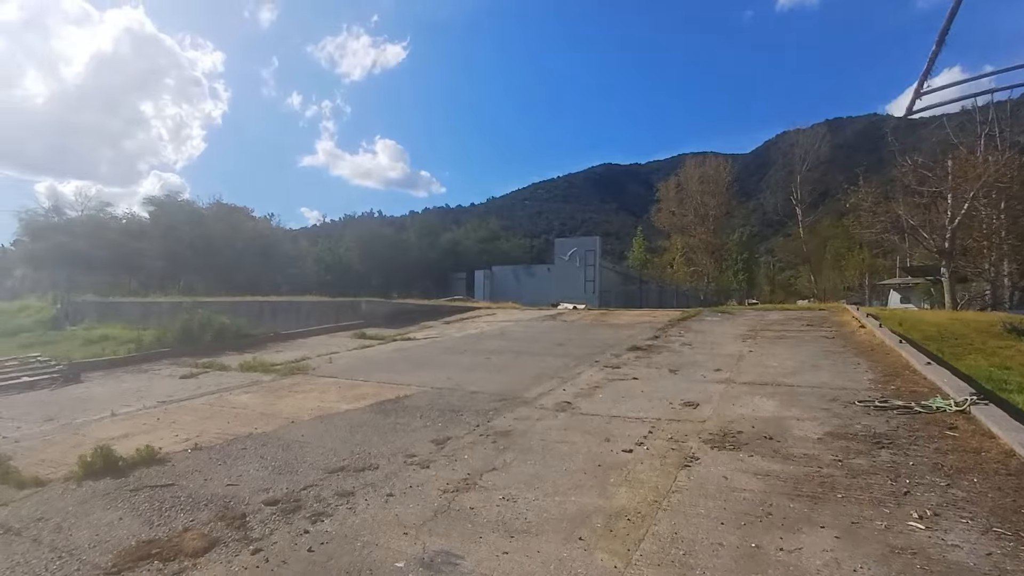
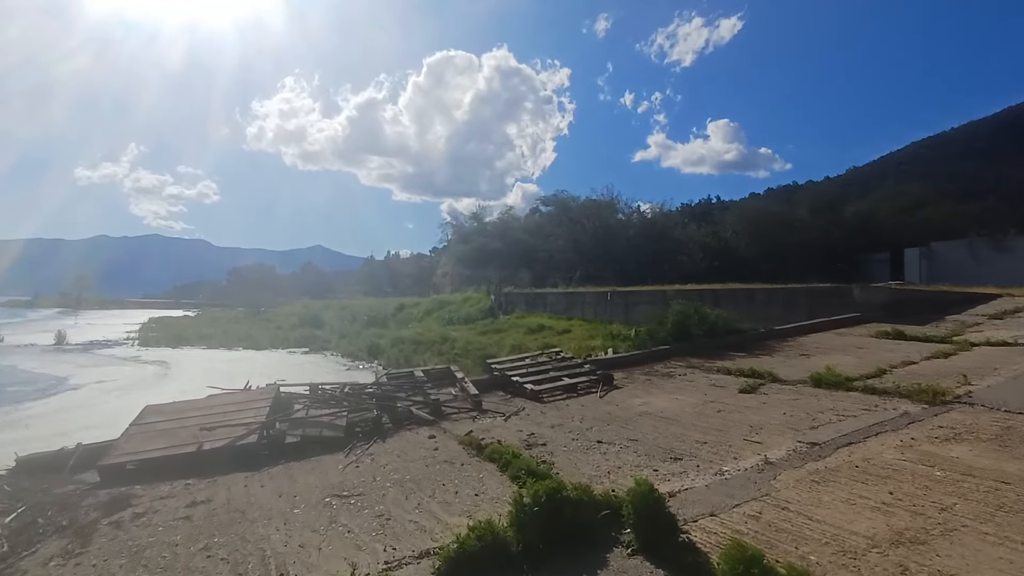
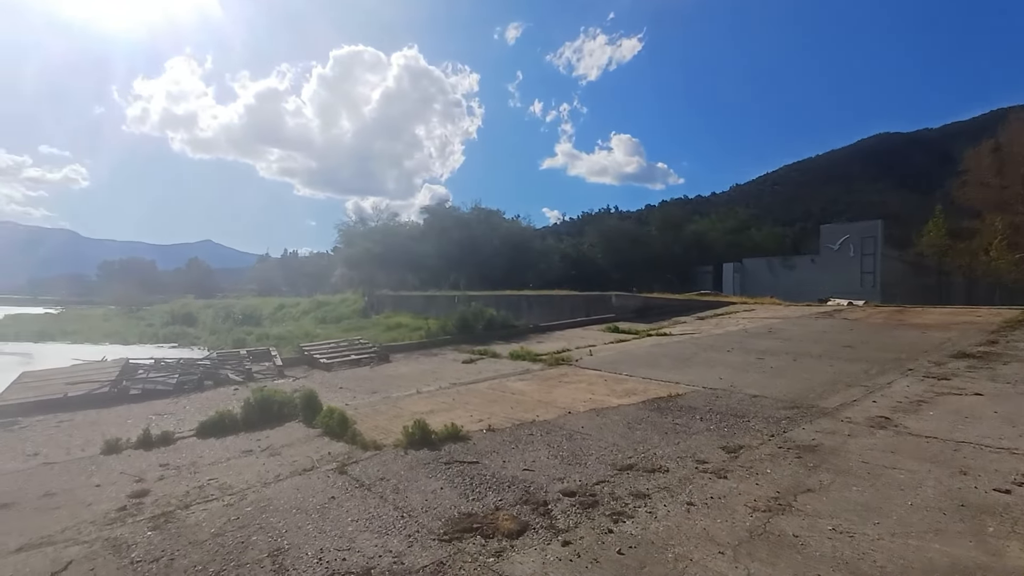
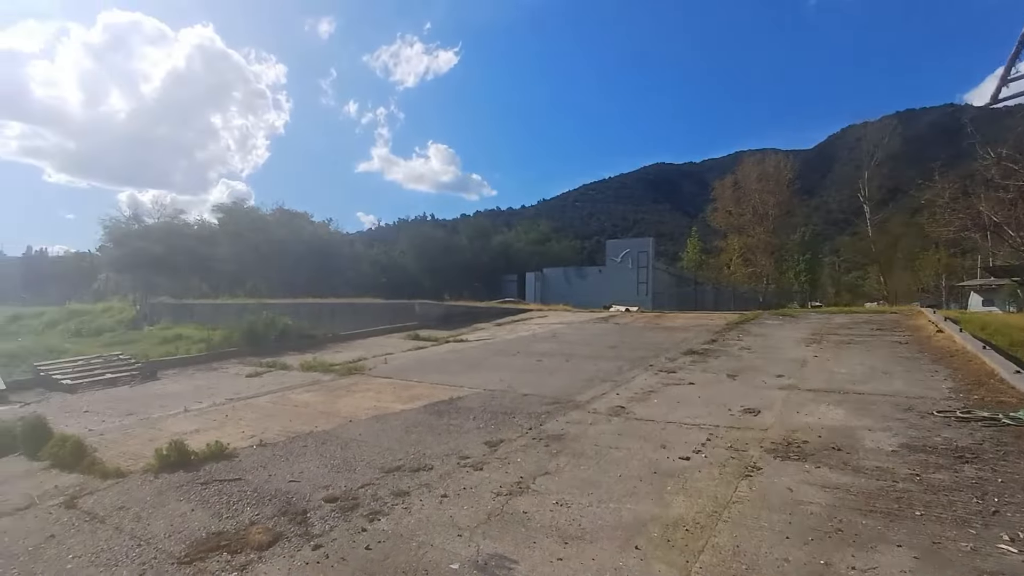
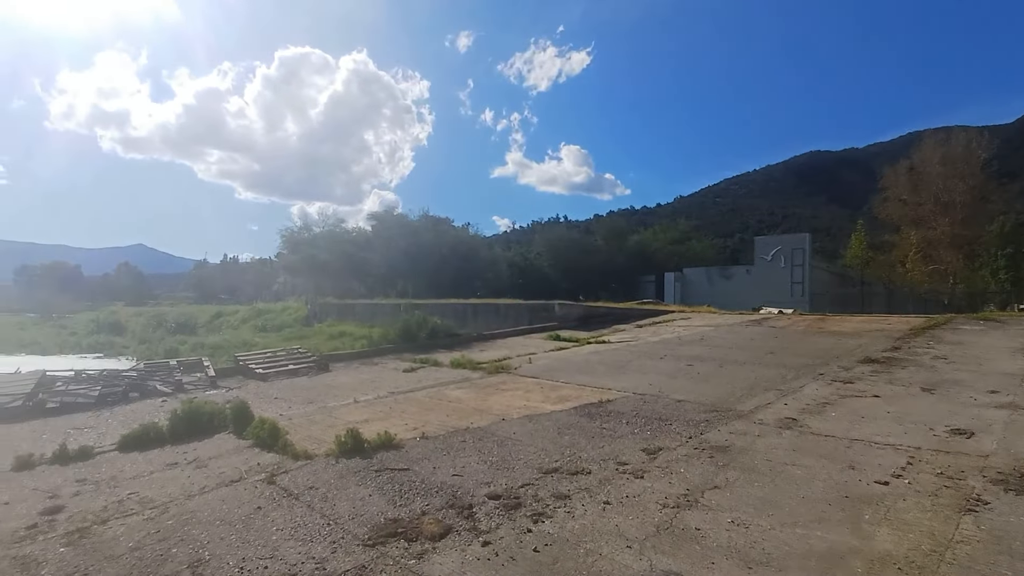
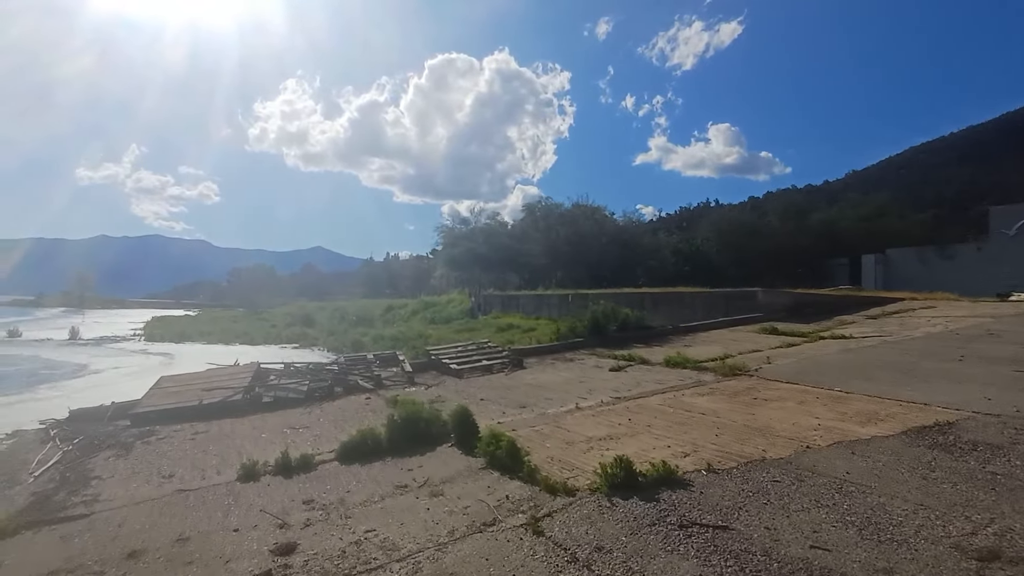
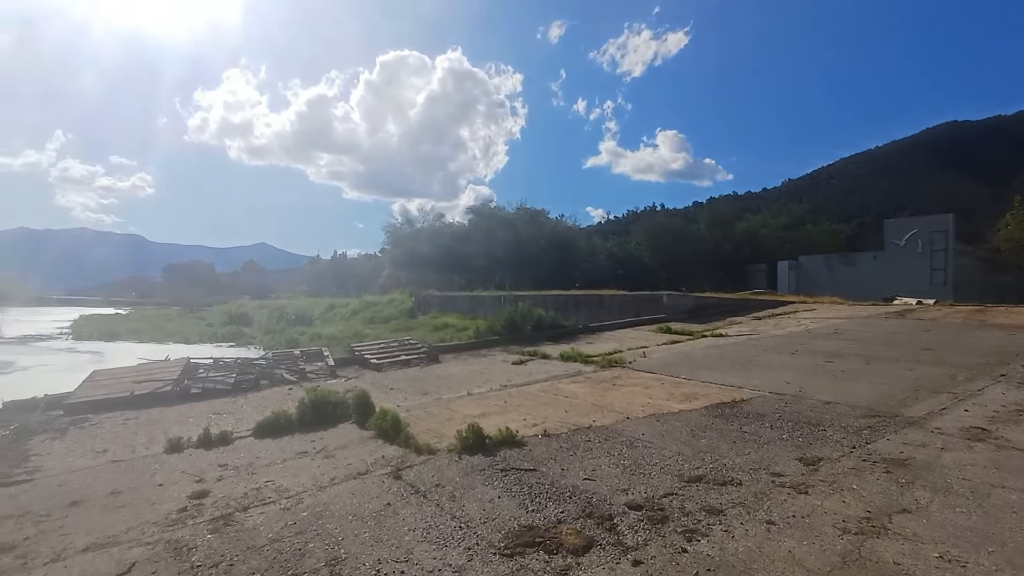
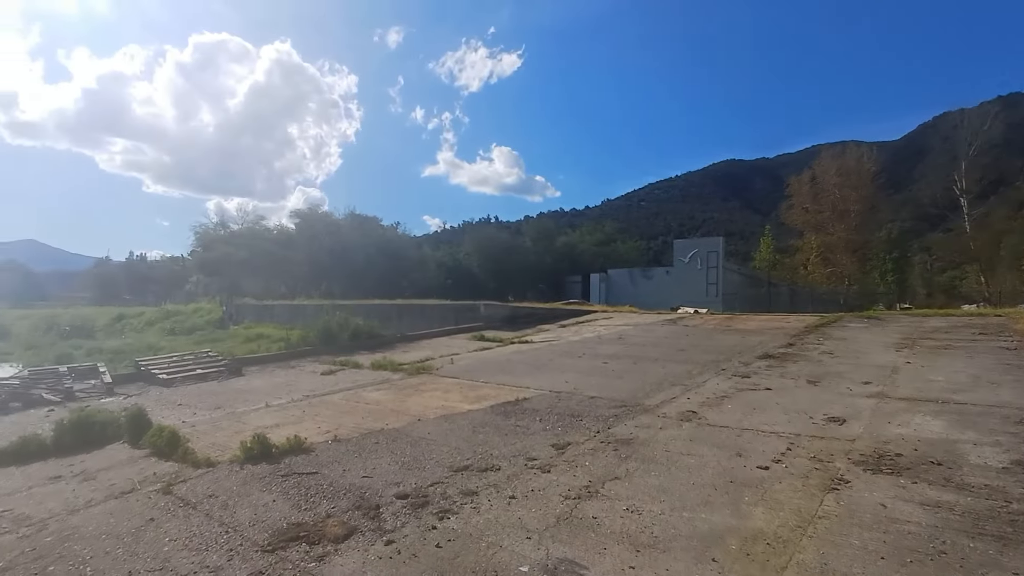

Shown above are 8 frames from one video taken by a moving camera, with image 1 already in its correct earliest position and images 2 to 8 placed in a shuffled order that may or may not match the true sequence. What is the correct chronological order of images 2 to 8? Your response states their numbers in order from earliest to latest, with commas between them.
4, 8, 5, 3, 7, 6, 2
